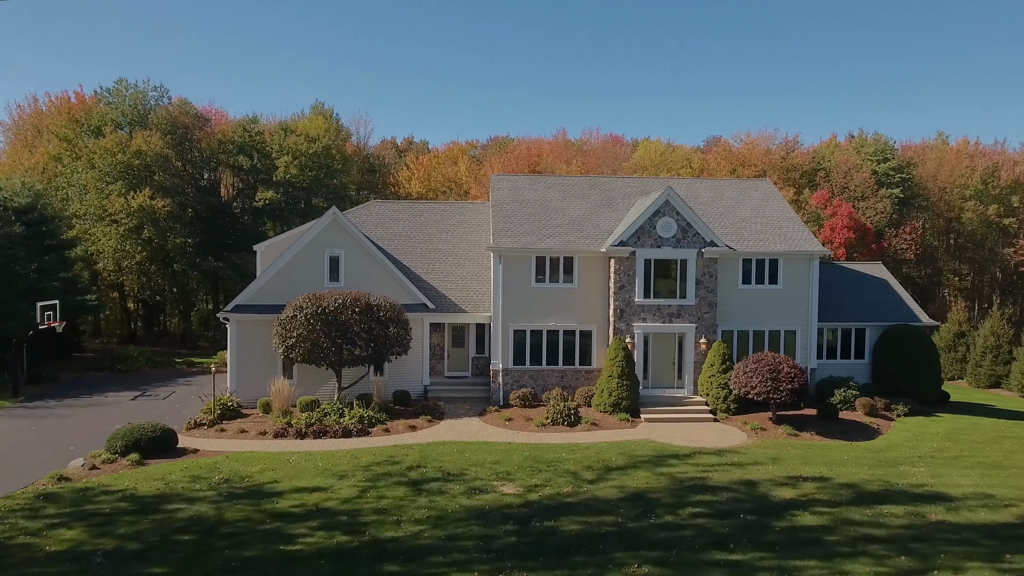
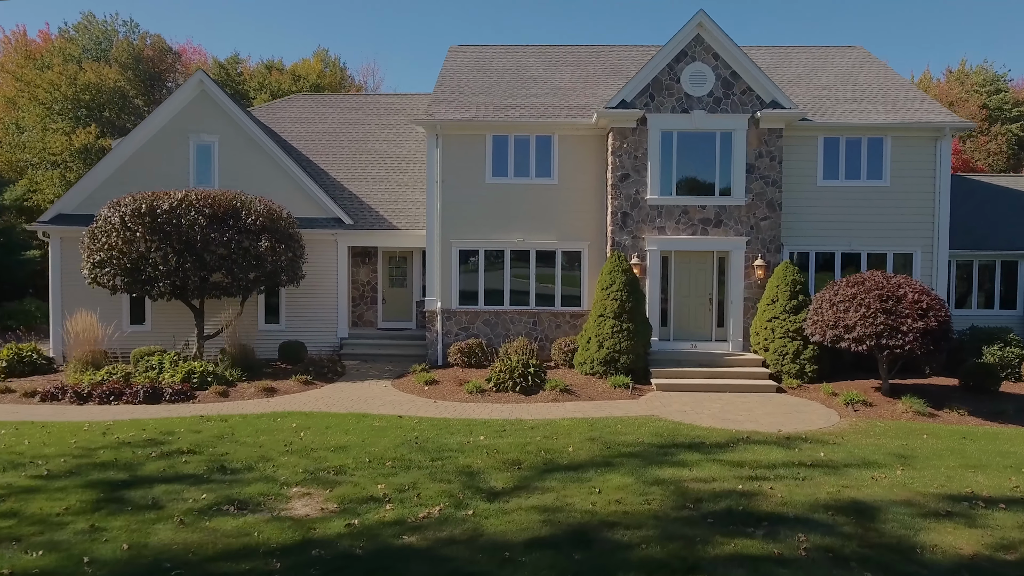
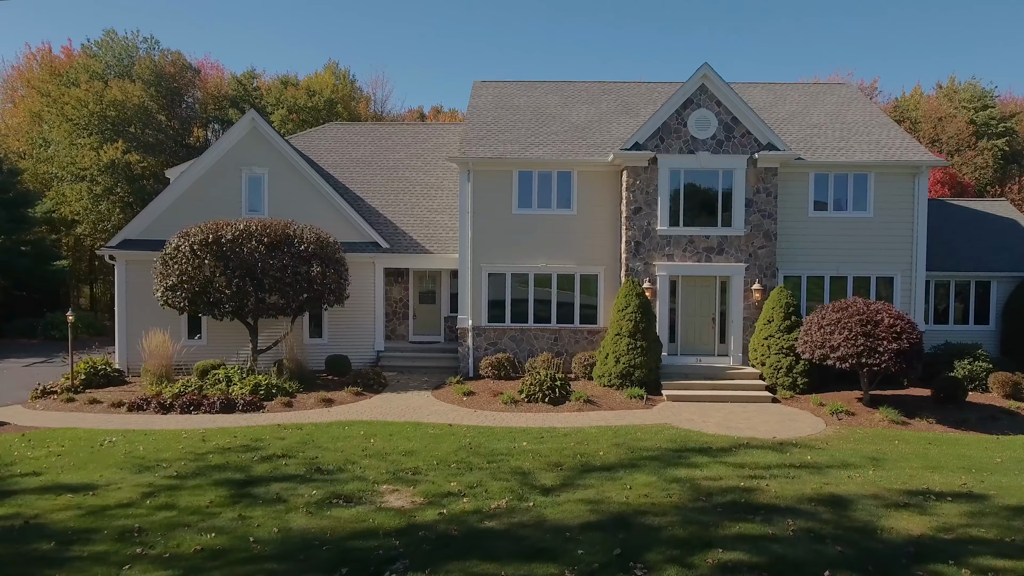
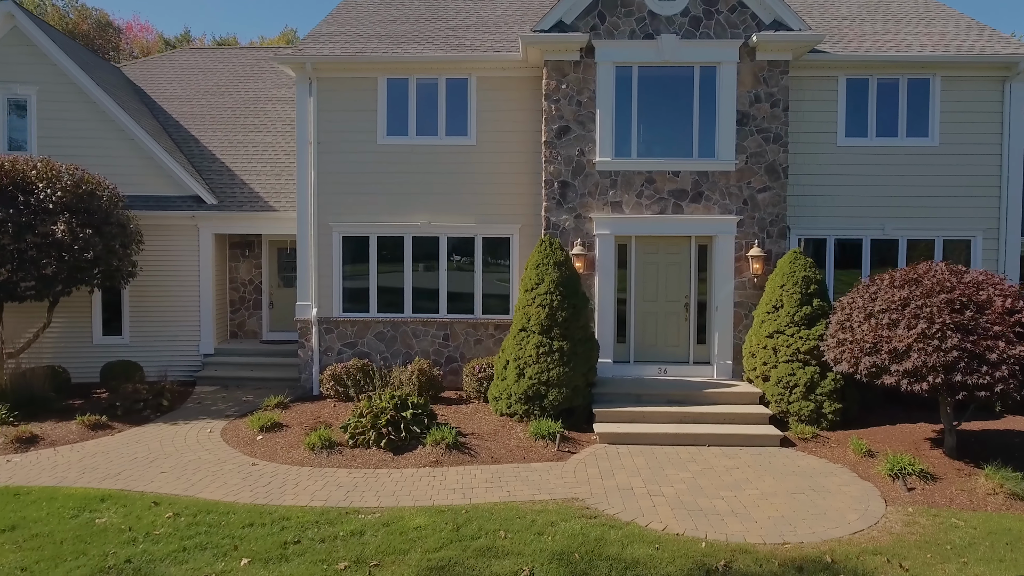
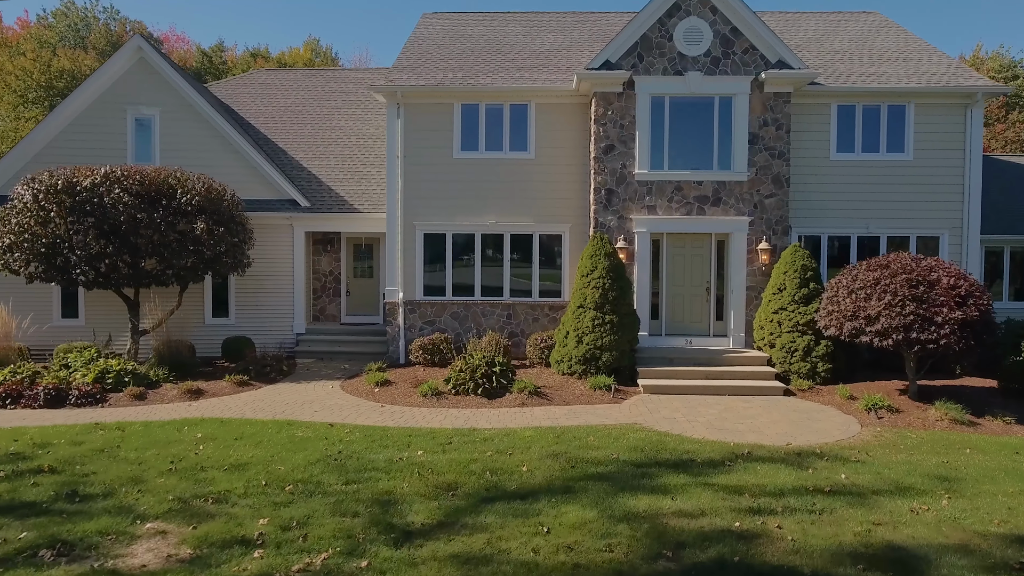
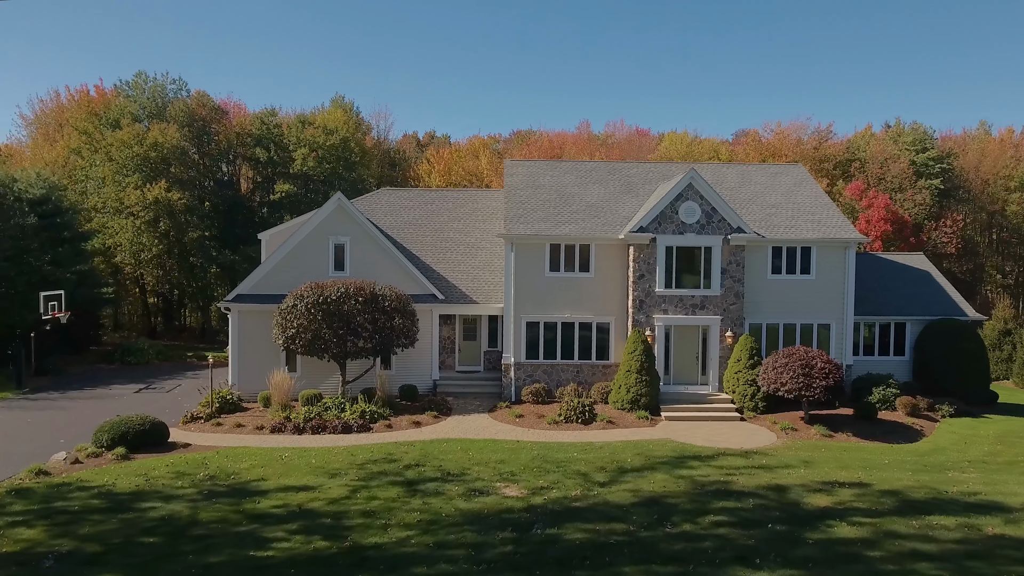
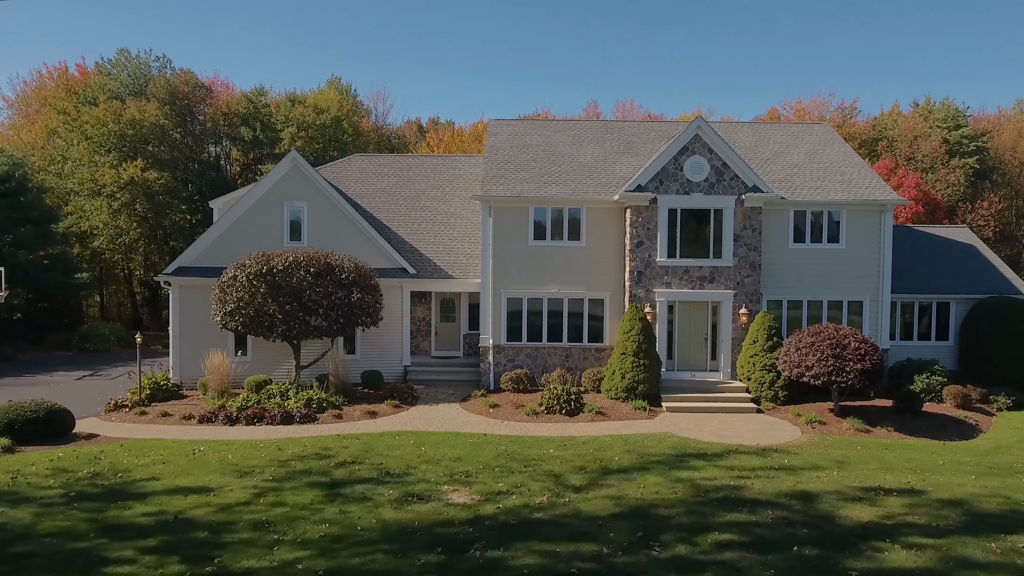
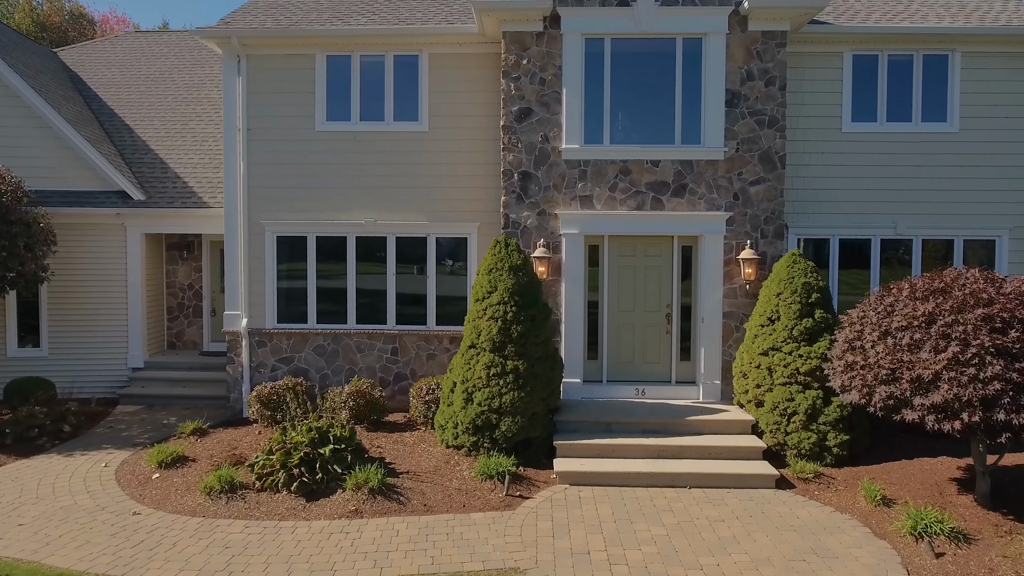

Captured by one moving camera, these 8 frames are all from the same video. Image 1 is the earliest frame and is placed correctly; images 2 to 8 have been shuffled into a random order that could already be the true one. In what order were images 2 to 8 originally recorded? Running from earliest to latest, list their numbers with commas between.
6, 7, 3, 2, 5, 4, 8
